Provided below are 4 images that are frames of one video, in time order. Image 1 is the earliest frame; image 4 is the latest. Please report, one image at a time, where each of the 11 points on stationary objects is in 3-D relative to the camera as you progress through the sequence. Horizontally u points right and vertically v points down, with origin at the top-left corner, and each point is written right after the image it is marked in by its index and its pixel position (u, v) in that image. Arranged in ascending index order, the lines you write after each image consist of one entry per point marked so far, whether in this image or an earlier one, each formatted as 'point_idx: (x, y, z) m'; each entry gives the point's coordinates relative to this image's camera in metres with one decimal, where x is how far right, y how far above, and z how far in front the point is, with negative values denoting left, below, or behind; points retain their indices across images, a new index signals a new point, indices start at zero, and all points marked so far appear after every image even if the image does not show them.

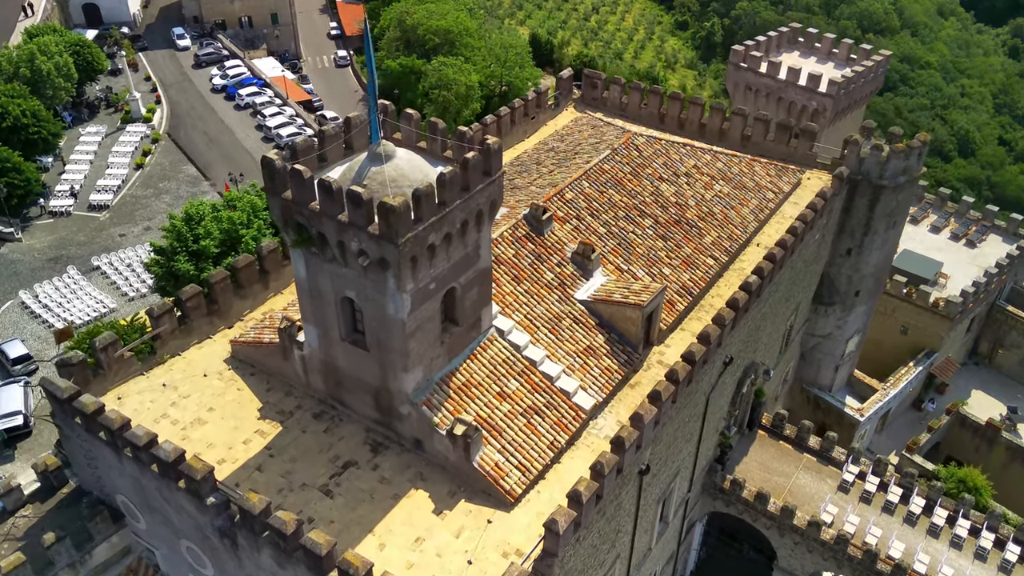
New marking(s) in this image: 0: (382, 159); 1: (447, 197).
0: (-3.0, +2.9, +18.8) m
1: (-1.4, +2.0, +18.4) m
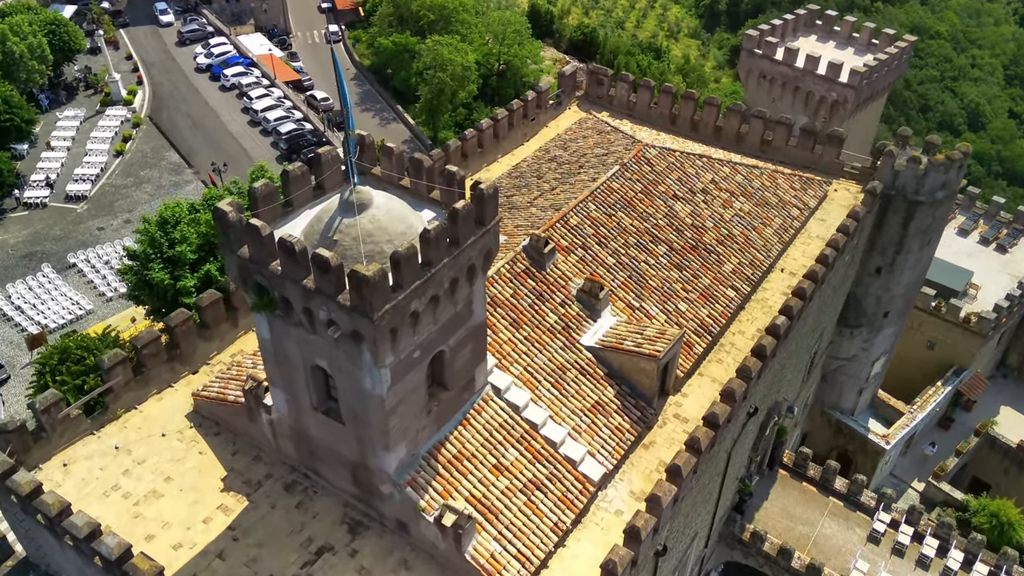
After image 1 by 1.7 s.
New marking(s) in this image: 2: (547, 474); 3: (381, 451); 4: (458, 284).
0: (-3.0, +1.5, +15.9) m
1: (-1.5, +0.6, +15.5) m
2: (+0.8, -4.3, +19.0) m
3: (-2.7, -3.4, +17.3) m
4: (-1.1, +0.1, +16.7) m
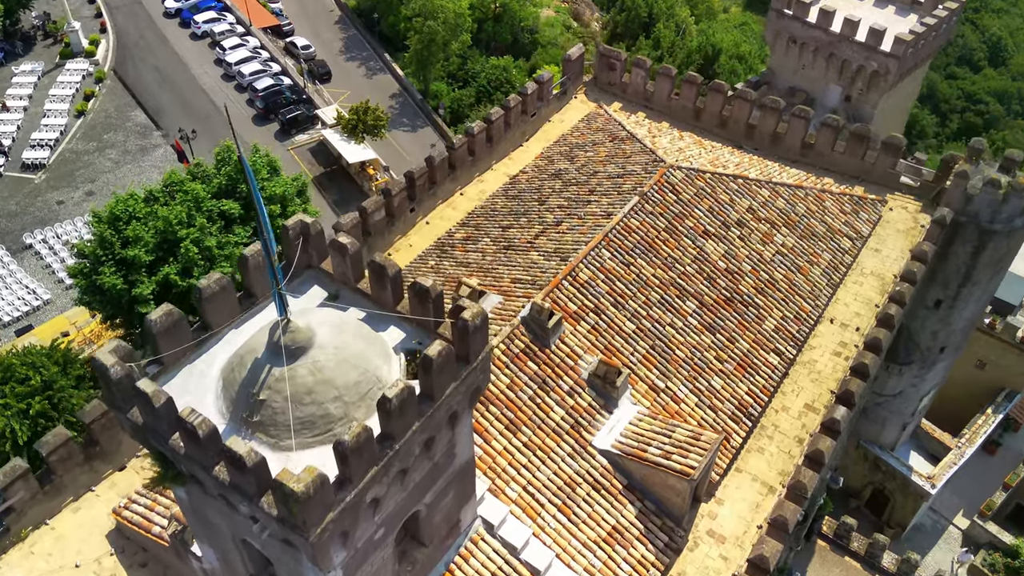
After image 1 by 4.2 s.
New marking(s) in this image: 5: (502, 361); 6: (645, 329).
0: (-3.1, -0.9, +11.4) m
1: (-1.6, -1.9, +11.2) m
2: (+0.7, -6.4, +15.1) m
3: (-2.8, -5.7, +13.3) m
4: (-1.2, -2.3, +12.4) m
5: (-0.2, -1.6, +17.7) m
6: (+3.2, -1.0, +19.6) m
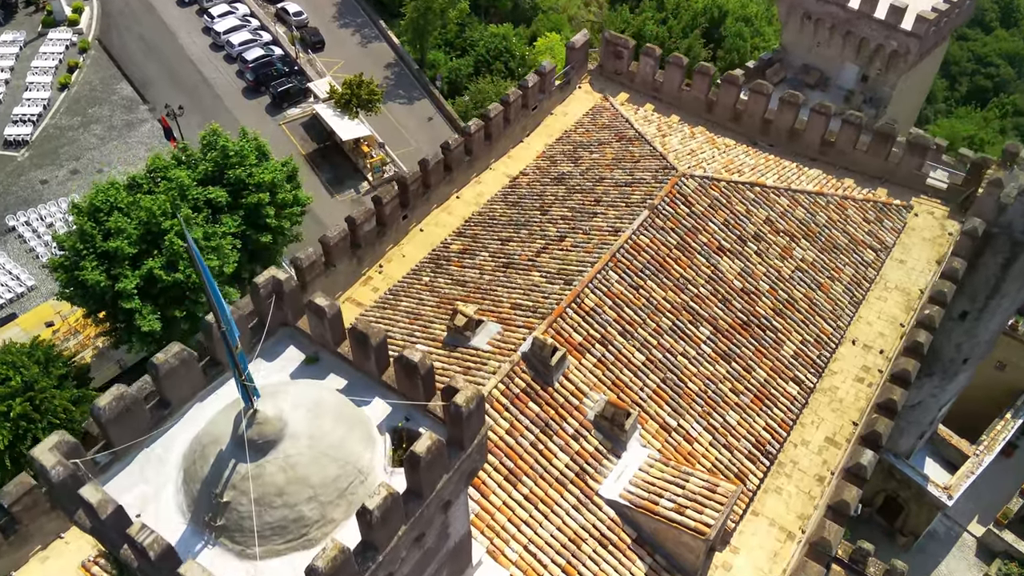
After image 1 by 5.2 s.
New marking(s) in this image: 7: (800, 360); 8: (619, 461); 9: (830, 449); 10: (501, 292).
0: (-3.1, -2.0, +10.0) m
1: (-1.6, -2.9, +9.8) m
2: (+0.7, -7.2, +13.9) m
3: (-2.8, -6.6, +12.1) m
4: (-1.2, -3.3, +11.0) m
5: (-0.2, -2.3, +16.3) m
6: (+3.1, -1.6, +18.2) m
7: (+6.8, -1.7, +19.6) m
8: (+2.1, -3.5, +16.7) m
9: (+7.2, -3.7, +18.8) m
10: (-0.3, -0.1, +19.4) m
